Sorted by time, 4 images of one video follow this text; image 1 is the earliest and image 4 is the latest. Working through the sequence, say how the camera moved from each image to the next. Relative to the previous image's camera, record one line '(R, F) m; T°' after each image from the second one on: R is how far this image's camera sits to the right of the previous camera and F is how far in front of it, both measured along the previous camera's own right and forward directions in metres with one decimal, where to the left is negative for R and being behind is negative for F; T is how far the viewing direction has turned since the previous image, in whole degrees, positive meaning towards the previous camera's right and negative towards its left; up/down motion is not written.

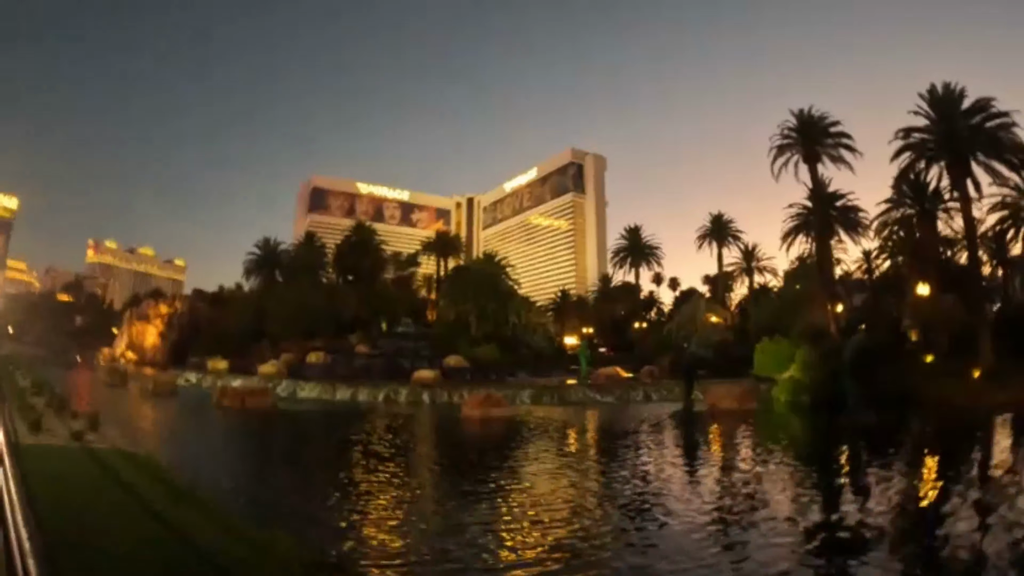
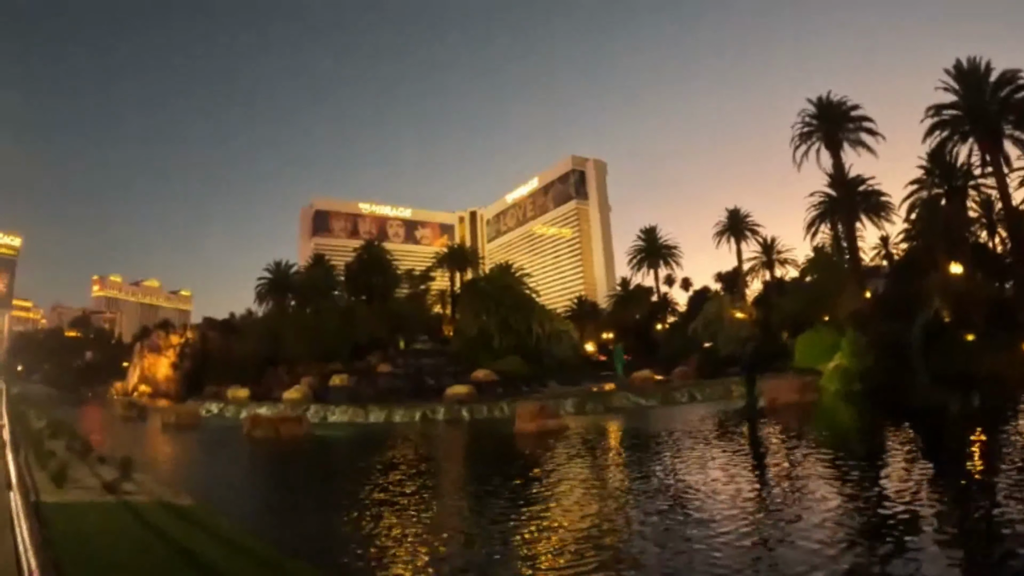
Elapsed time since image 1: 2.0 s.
(-1.1, +1.6) m; 0°
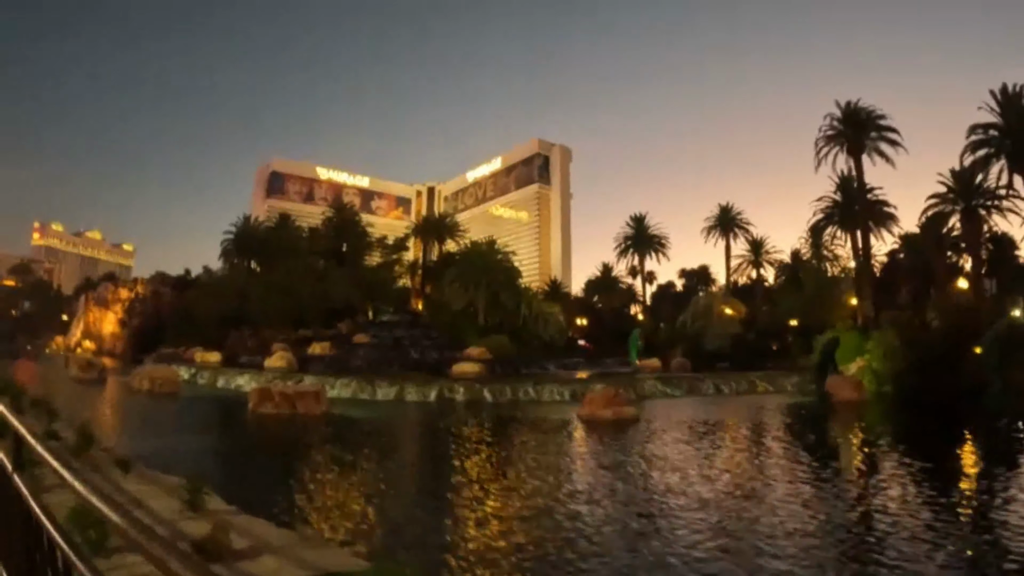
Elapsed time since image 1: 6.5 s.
(-2.8, +3.6) m; +4°
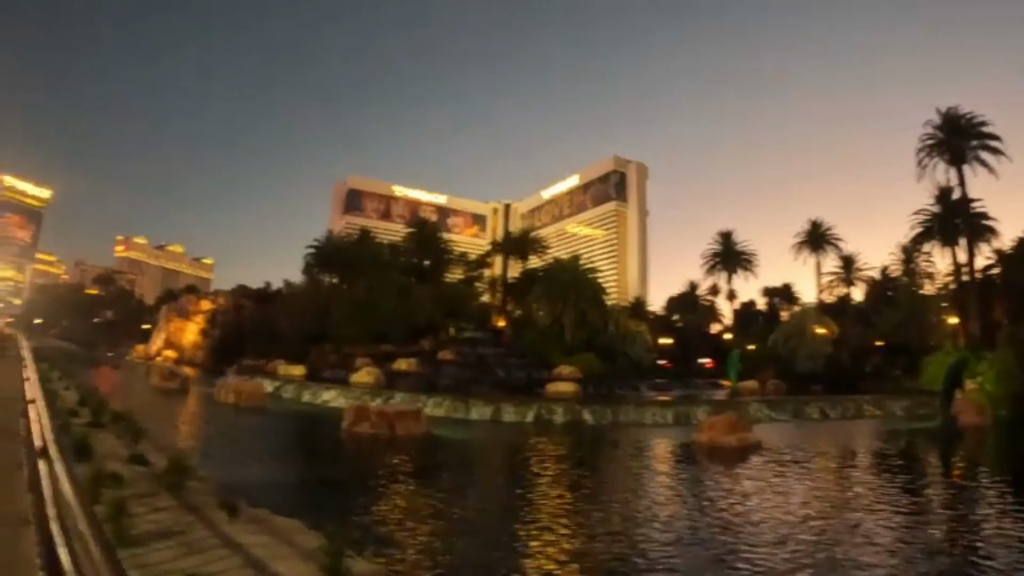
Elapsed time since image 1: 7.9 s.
(-0.9, +1.6) m; -5°
